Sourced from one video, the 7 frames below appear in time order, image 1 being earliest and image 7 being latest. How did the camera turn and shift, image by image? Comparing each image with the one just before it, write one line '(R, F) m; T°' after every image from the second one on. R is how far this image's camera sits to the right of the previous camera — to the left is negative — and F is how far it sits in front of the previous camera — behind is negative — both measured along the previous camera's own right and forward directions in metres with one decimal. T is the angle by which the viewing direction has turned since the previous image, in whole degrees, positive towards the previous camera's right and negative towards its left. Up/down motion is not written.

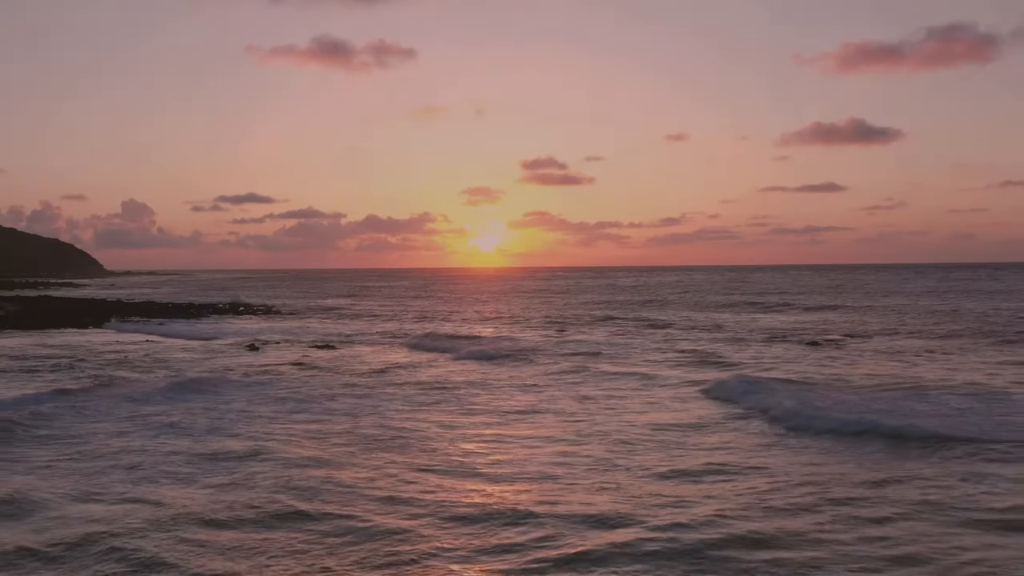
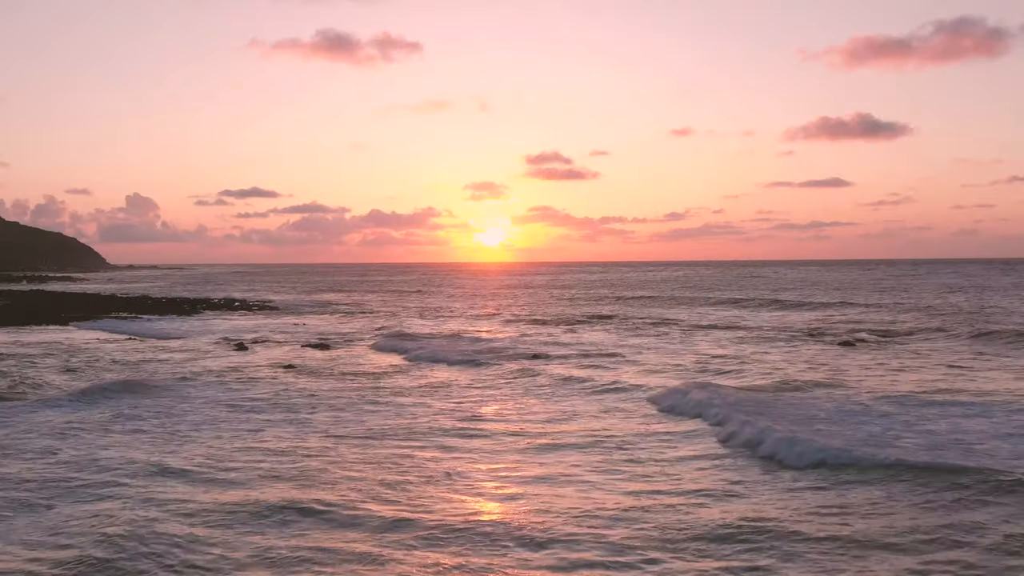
(-0.1, +1.7) m; 0°
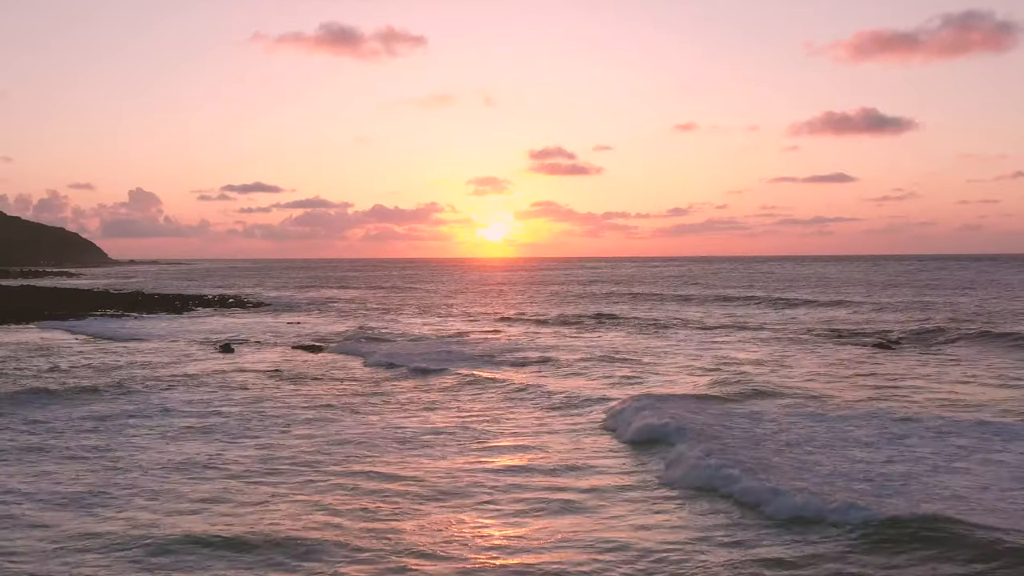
(-0.1, +1.6) m; 0°
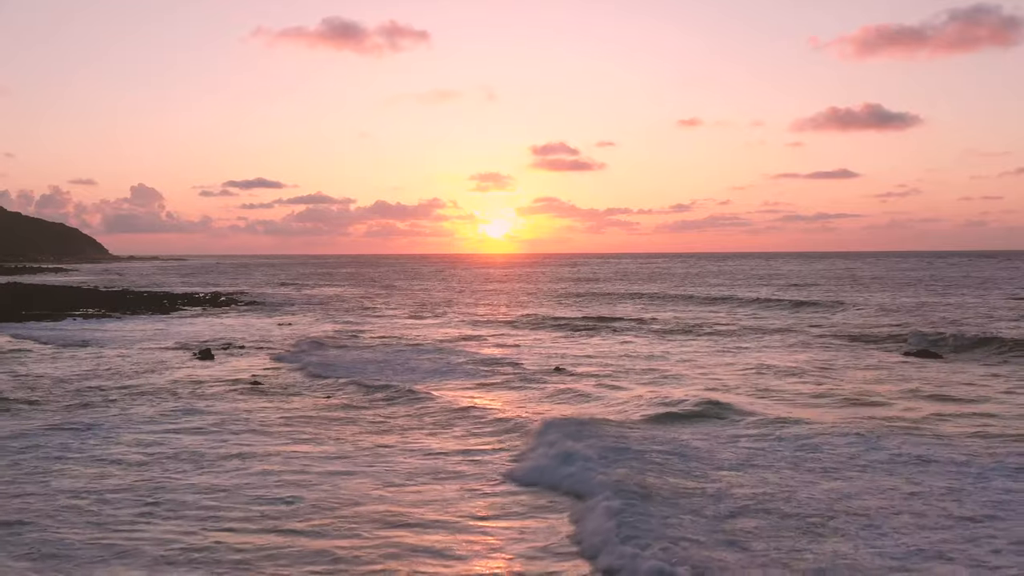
(0.0, +1.7) m; 0°
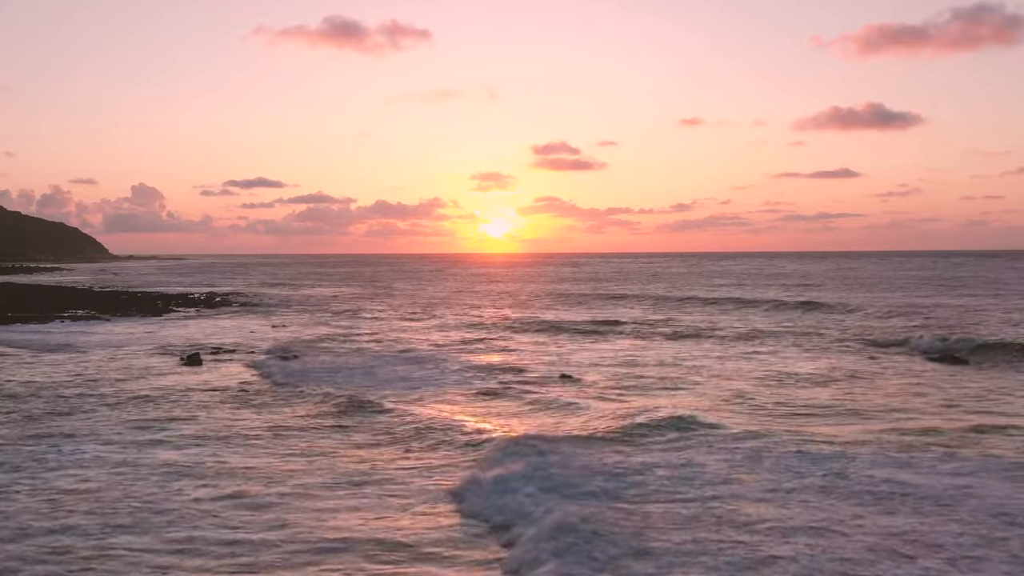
(0.0, +0.9) m; 0°
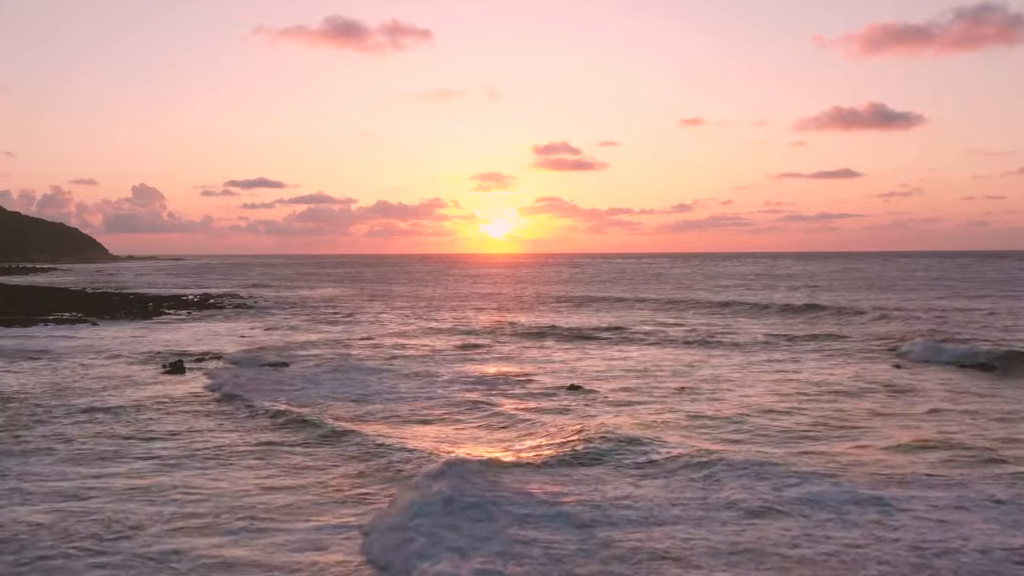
(0.0, +1.1) m; 0°
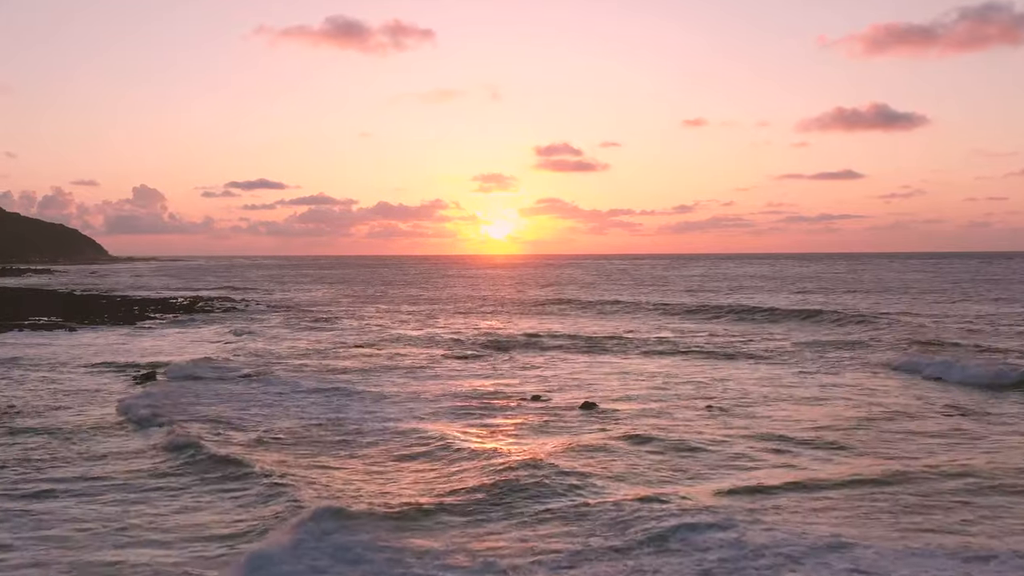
(0.0, +1.5) m; 0°
